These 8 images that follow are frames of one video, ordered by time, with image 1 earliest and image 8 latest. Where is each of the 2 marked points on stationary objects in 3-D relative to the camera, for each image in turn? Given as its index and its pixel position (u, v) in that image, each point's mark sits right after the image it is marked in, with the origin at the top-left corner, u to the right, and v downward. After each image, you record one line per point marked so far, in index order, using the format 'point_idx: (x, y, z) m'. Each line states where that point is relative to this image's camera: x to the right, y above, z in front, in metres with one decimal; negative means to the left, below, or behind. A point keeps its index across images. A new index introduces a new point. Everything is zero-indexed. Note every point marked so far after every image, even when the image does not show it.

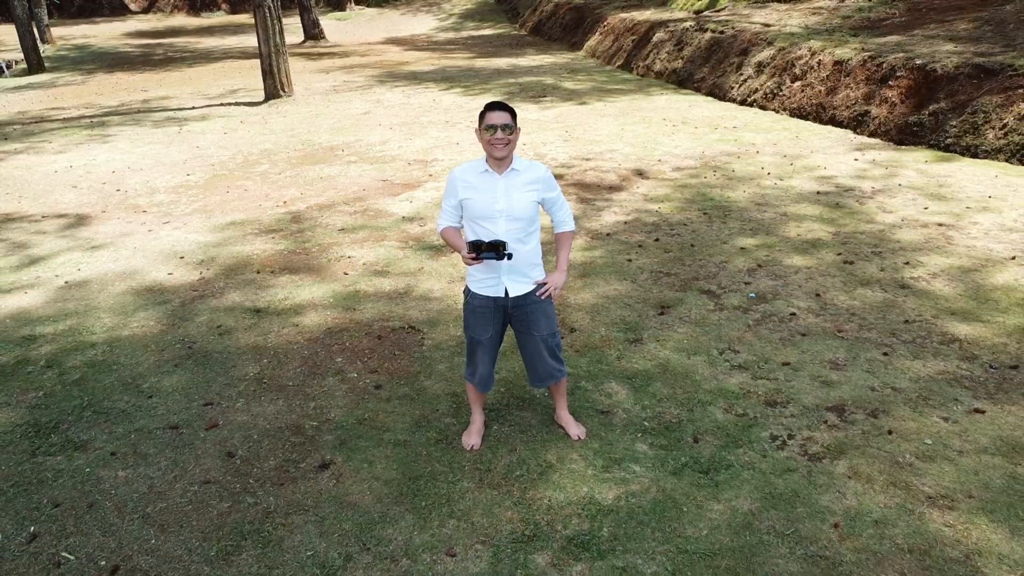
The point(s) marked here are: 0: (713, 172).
0: (+1.3, +0.7, +5.2) m
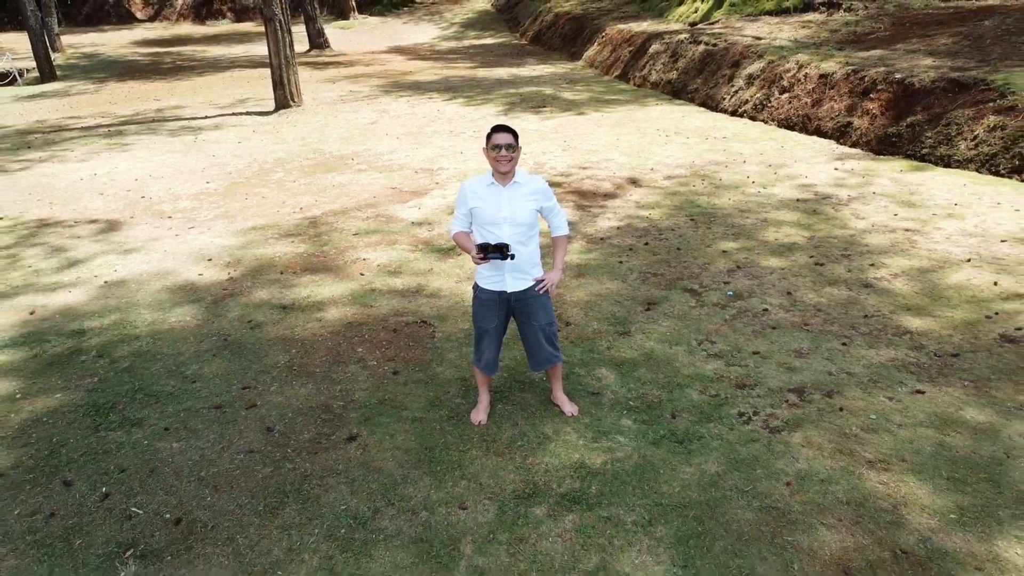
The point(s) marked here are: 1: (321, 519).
0: (+1.3, +0.7, +5.6) m
1: (-0.5, -0.6, +2.3) m
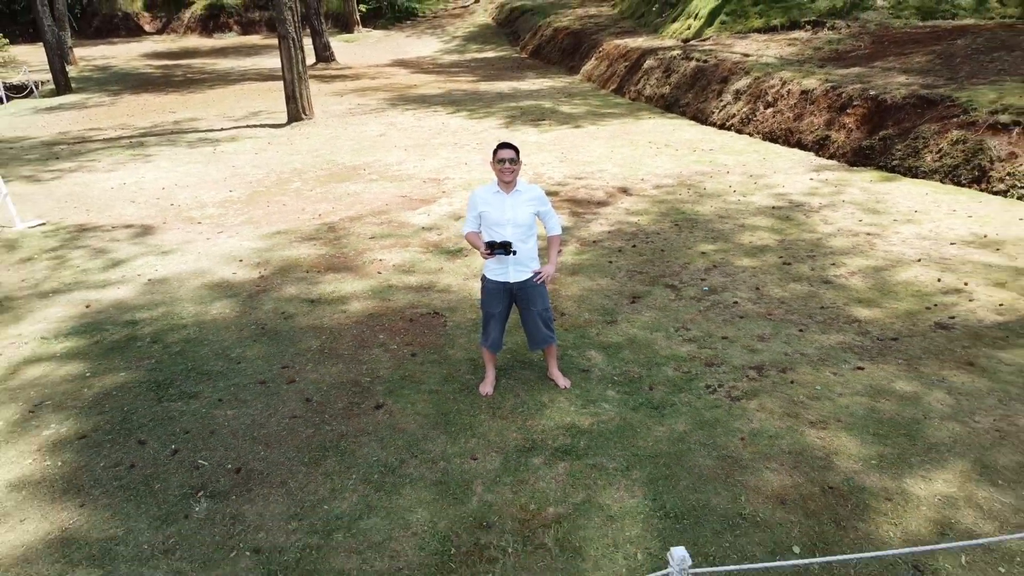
0: (+1.3, +0.7, +6.1) m
1: (-0.5, -0.6, +2.8) m
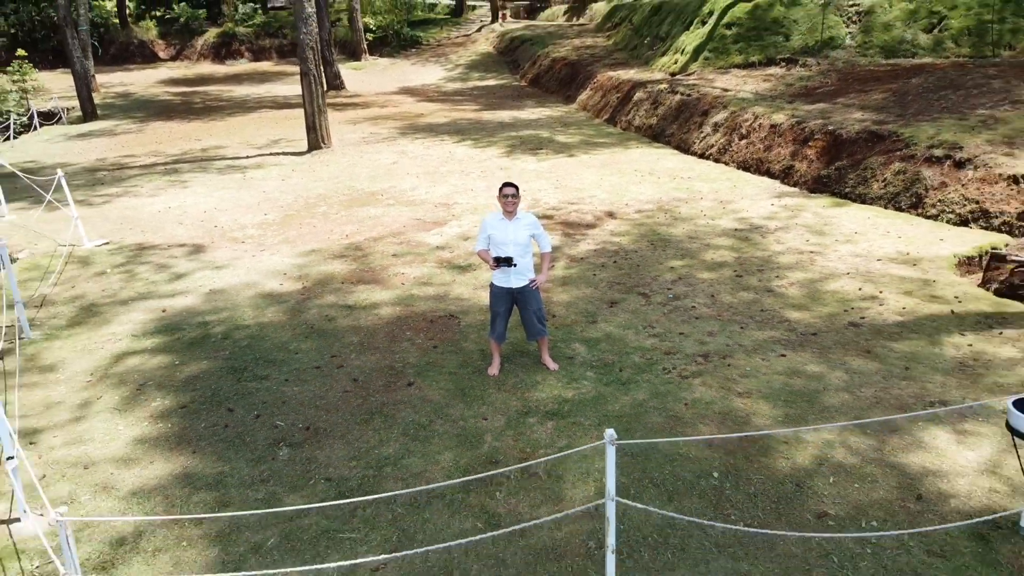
0: (+1.3, +0.6, +7.1) m
1: (-0.5, -0.6, +3.7) m
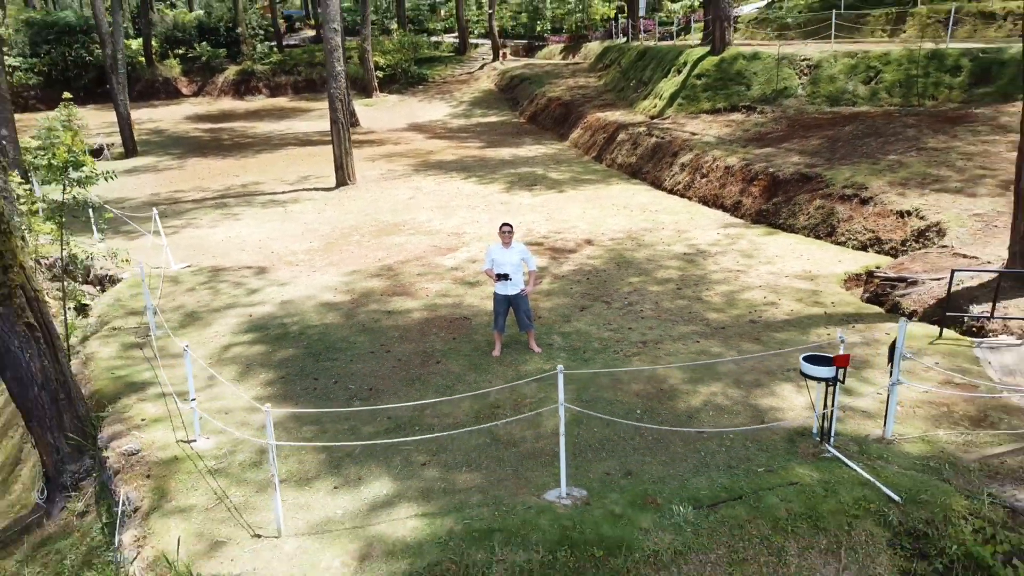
0: (+1.3, +0.5, +8.9) m
1: (-0.5, -0.7, +5.5) m
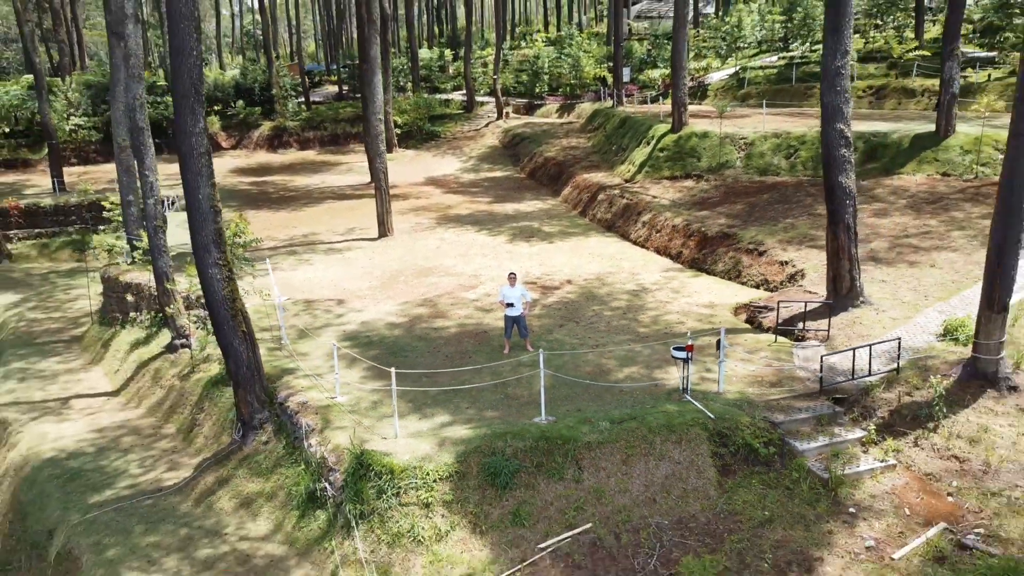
0: (+1.3, +0.1, +12.7) m
1: (-0.5, -0.9, +9.3) m
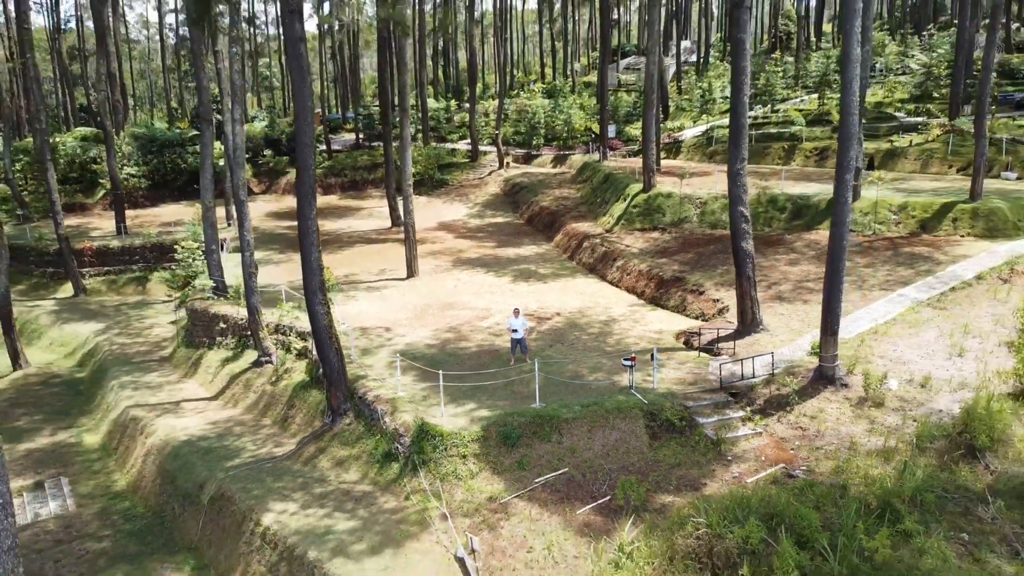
0: (+1.4, -0.5, +16.9) m
1: (-0.4, -1.4, +13.5) m
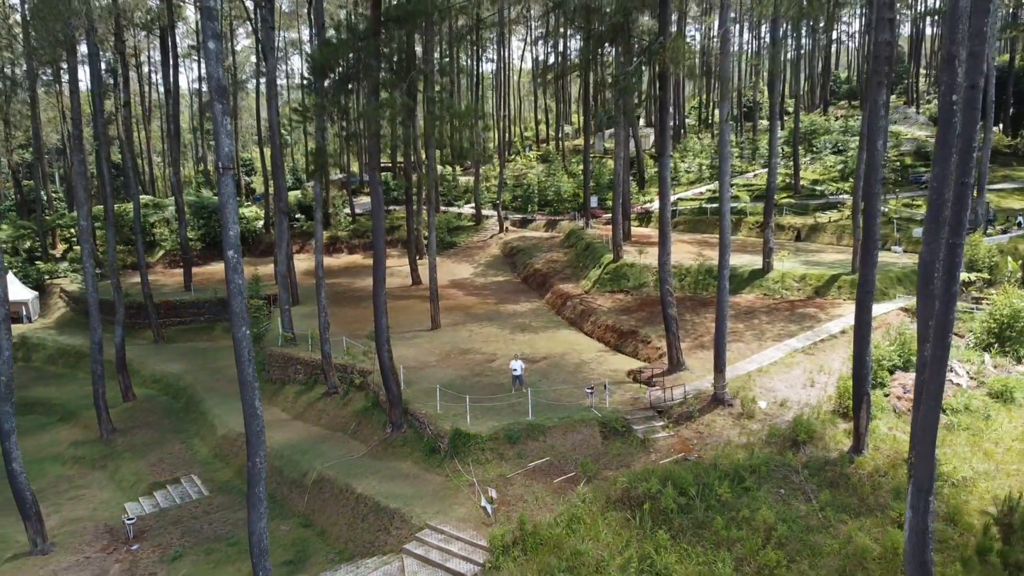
0: (+1.4, -2.0, +23.4) m
1: (-0.4, -2.7, +19.9) m
